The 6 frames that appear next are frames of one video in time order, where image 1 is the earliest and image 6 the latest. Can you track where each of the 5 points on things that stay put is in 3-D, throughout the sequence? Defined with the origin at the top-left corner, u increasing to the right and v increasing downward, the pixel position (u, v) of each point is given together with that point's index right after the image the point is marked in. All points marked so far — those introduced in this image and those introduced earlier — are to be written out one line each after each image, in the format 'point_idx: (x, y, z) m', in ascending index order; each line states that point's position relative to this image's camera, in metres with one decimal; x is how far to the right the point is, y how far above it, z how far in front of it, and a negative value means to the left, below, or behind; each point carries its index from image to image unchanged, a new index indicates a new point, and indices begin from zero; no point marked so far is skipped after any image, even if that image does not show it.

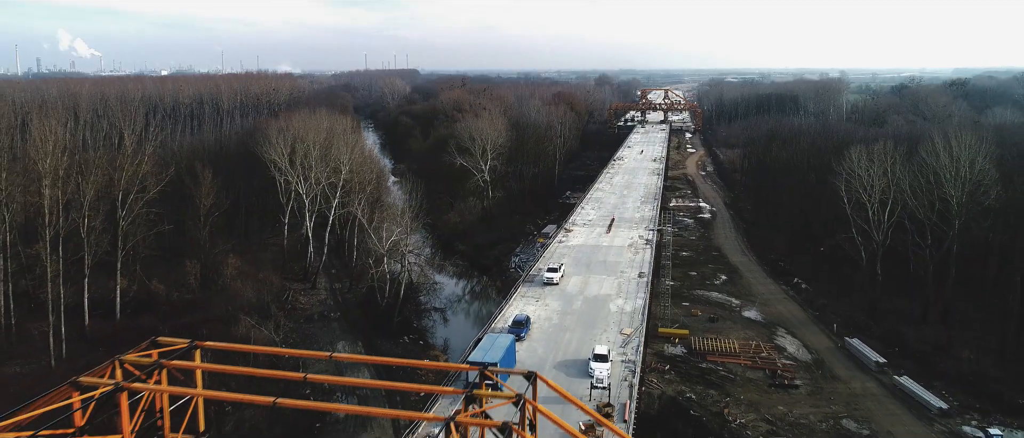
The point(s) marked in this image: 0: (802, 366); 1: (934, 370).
0: (+9.5, -4.8, +19.6) m
1: (+13.4, -4.8, +19.0) m
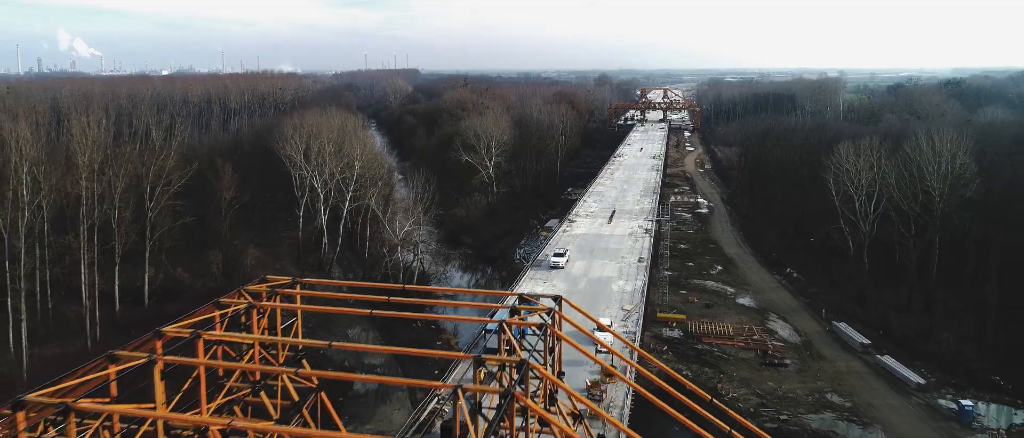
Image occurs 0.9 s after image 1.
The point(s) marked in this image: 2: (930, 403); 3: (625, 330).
0: (+9.8, -4.5, +20.9) m
1: (+13.6, -4.5, +20.3) m
2: (+12.2, -5.4, +17.5) m
3: (+3.3, -1.9, +17.3) m
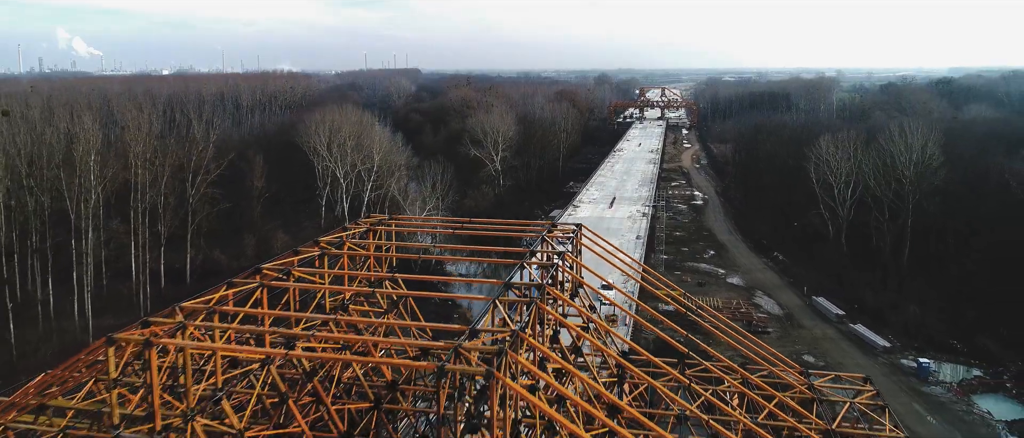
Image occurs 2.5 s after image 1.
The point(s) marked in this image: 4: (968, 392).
0: (+10.2, -3.9, +23.3) m
1: (+14.1, -3.8, +22.7) m
2: (+12.6, -4.7, +19.9) m
3: (+3.8, -1.3, +19.6) m
4: (+13.8, -5.3, +18.2) m
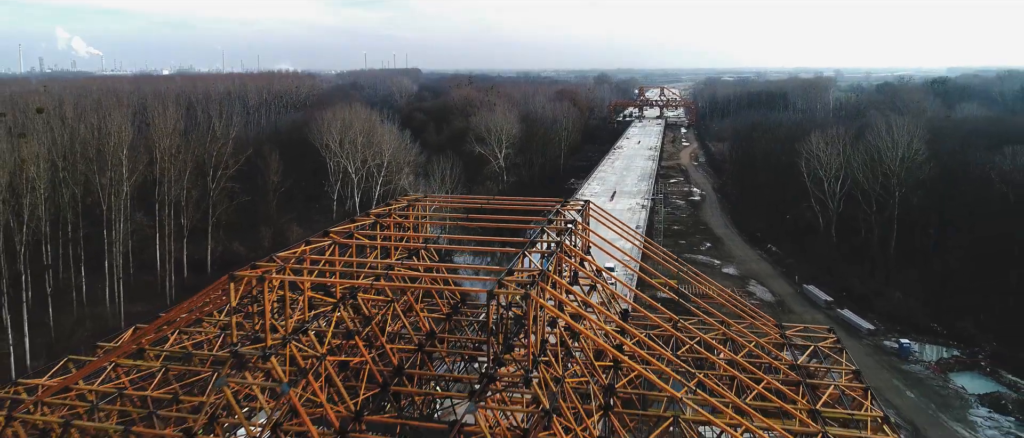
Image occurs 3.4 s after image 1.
0: (+10.4, -3.5, +24.6) m
1: (+14.3, -3.5, +24.0) m
2: (+12.9, -4.4, +21.2) m
3: (+4.0, -0.9, +21.0) m
4: (+14.1, -4.9, +19.5) m
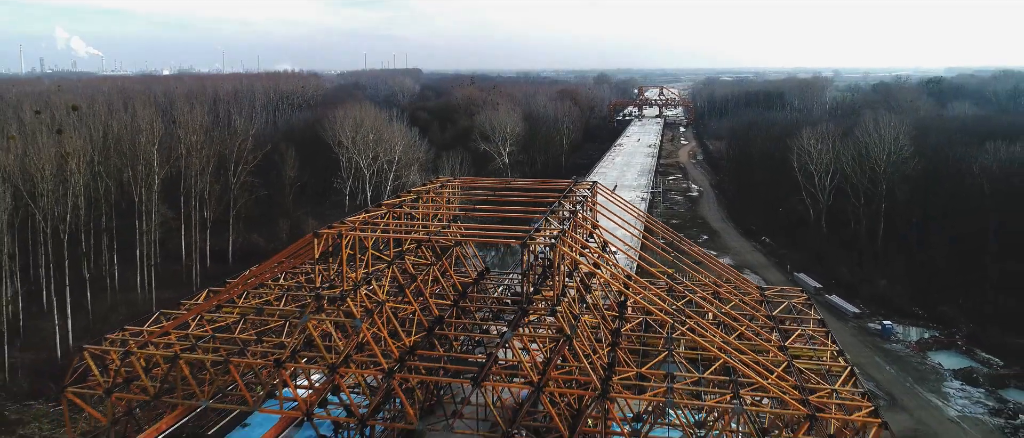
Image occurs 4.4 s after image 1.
0: (+10.8, -3.2, +26.1) m
1: (+14.6, -3.1, +25.5) m
2: (+13.2, -4.0, +22.7) m
3: (+4.3, -0.5, +22.4) m
4: (+14.4, -4.5, +21.0) m
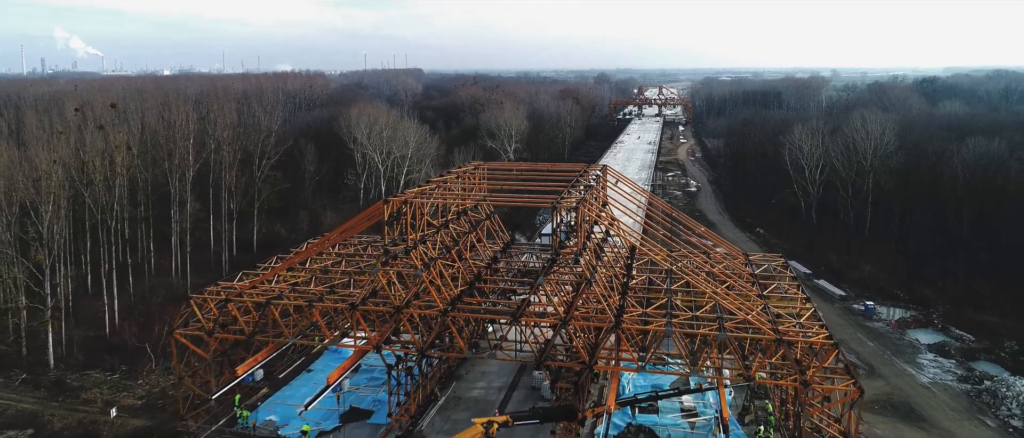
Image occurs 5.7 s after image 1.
0: (+11.2, -2.7, +27.9) m
1: (+15.1, -2.6, +27.3) m
2: (+13.7, -3.6, +24.5) m
3: (+4.8, -0.1, +24.2) m
4: (+14.9, -4.1, +22.8) m
